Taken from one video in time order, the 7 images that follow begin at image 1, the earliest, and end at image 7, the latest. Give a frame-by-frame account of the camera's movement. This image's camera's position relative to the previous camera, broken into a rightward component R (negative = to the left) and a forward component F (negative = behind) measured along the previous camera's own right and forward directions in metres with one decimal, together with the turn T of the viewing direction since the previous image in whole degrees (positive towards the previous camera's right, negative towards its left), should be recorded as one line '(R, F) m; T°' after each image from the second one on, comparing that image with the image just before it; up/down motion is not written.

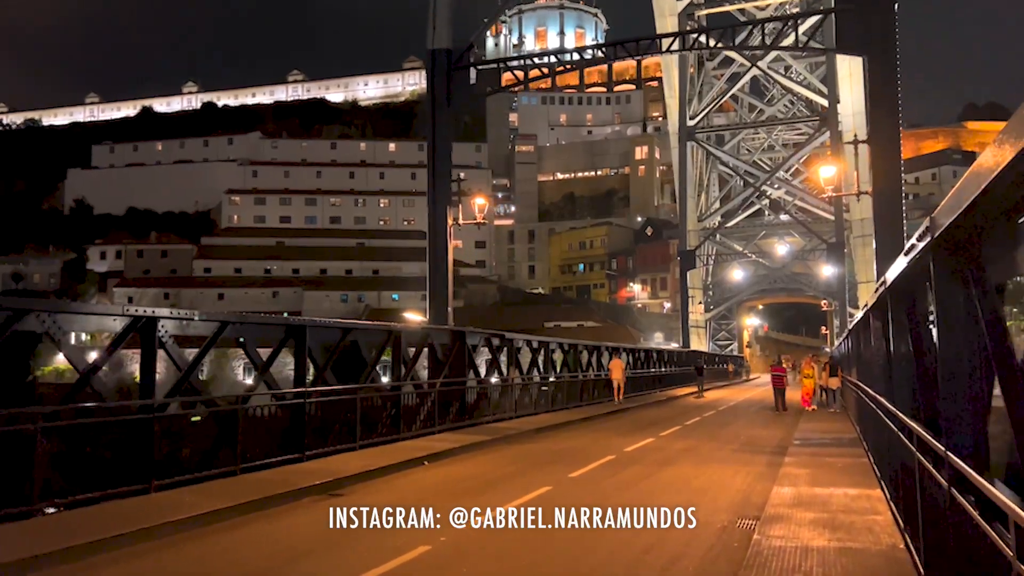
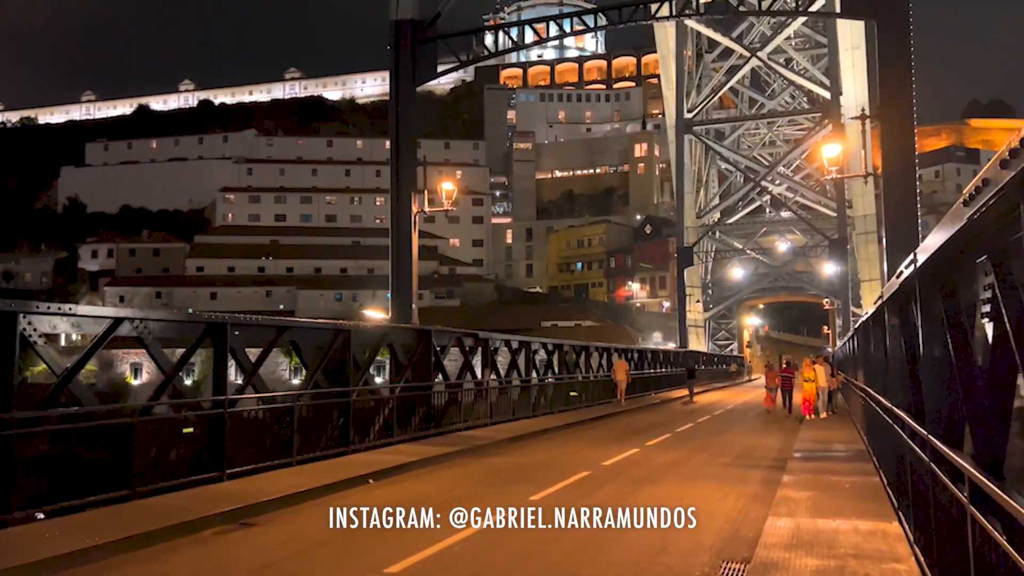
(+0.5, +1.4) m; 0°
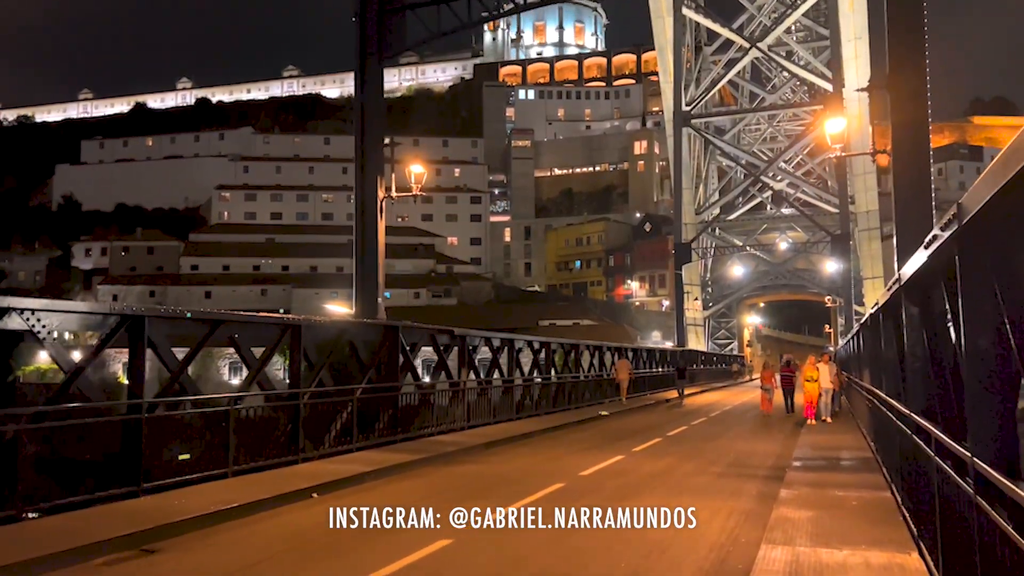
(+0.4, +1.1) m; 0°
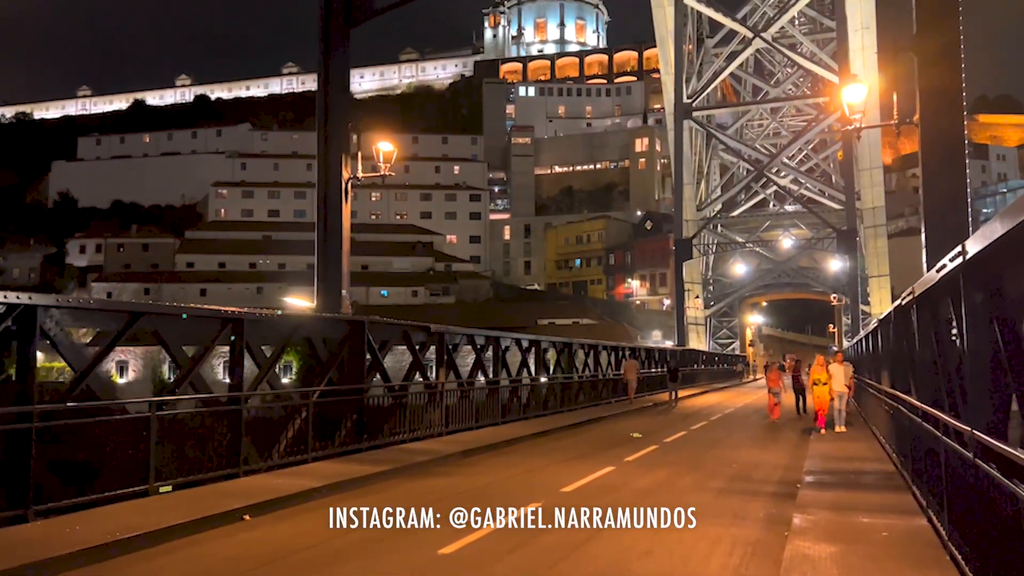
(+0.3, +1.3) m; 0°
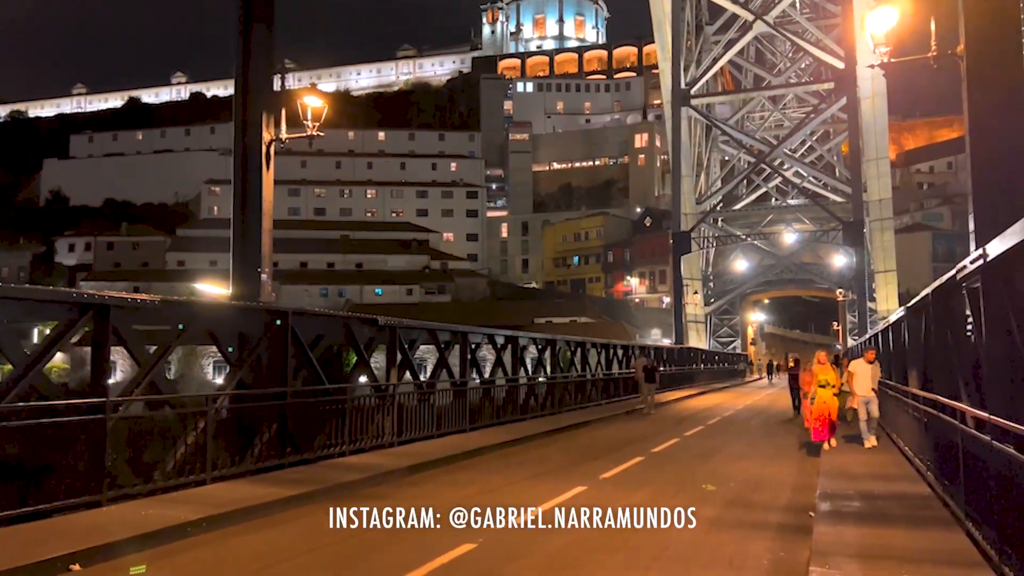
(+0.5, +1.9) m; 0°
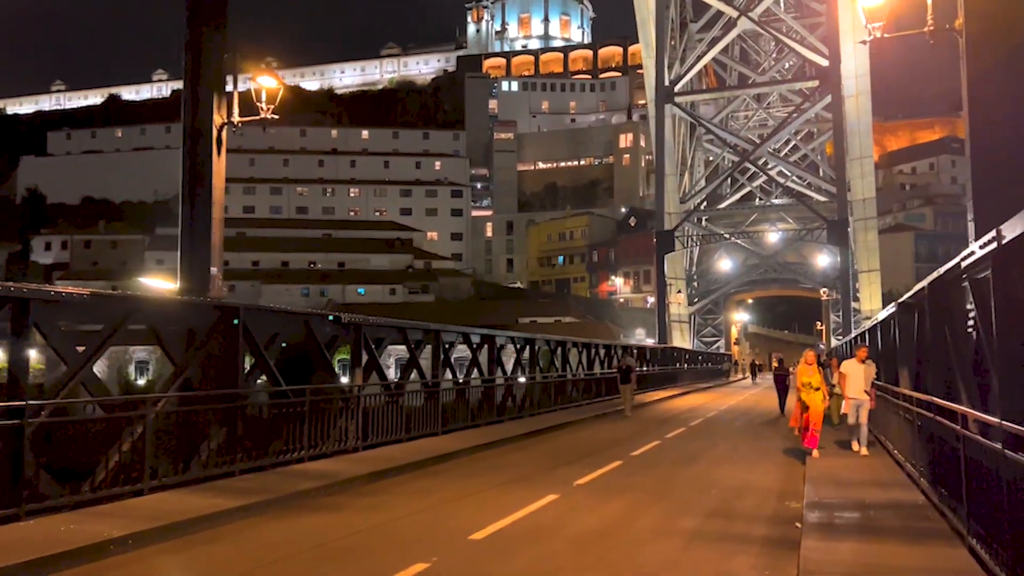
(+0.2, +0.6) m; +1°
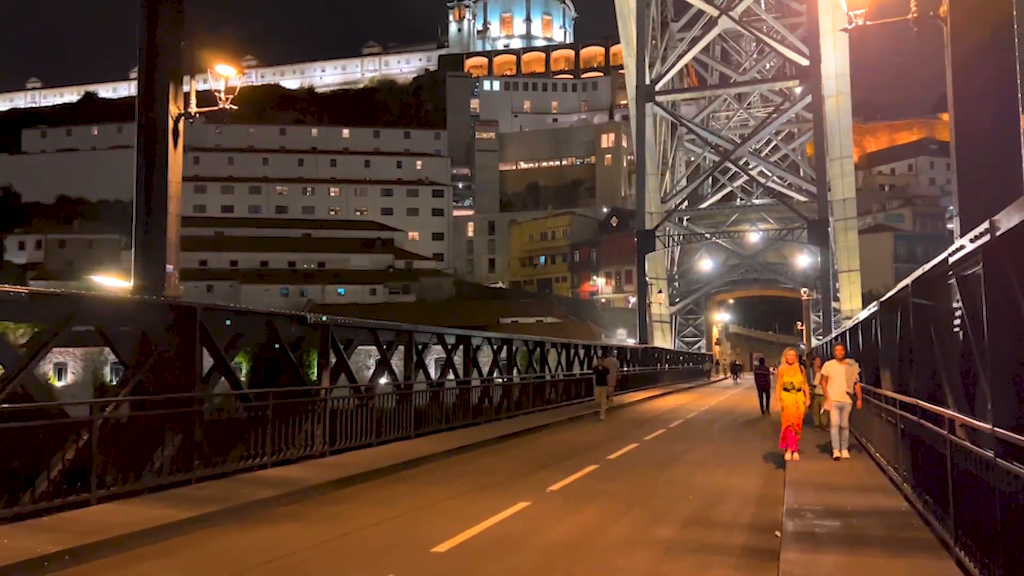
(+0.1, +0.3) m; +1°
